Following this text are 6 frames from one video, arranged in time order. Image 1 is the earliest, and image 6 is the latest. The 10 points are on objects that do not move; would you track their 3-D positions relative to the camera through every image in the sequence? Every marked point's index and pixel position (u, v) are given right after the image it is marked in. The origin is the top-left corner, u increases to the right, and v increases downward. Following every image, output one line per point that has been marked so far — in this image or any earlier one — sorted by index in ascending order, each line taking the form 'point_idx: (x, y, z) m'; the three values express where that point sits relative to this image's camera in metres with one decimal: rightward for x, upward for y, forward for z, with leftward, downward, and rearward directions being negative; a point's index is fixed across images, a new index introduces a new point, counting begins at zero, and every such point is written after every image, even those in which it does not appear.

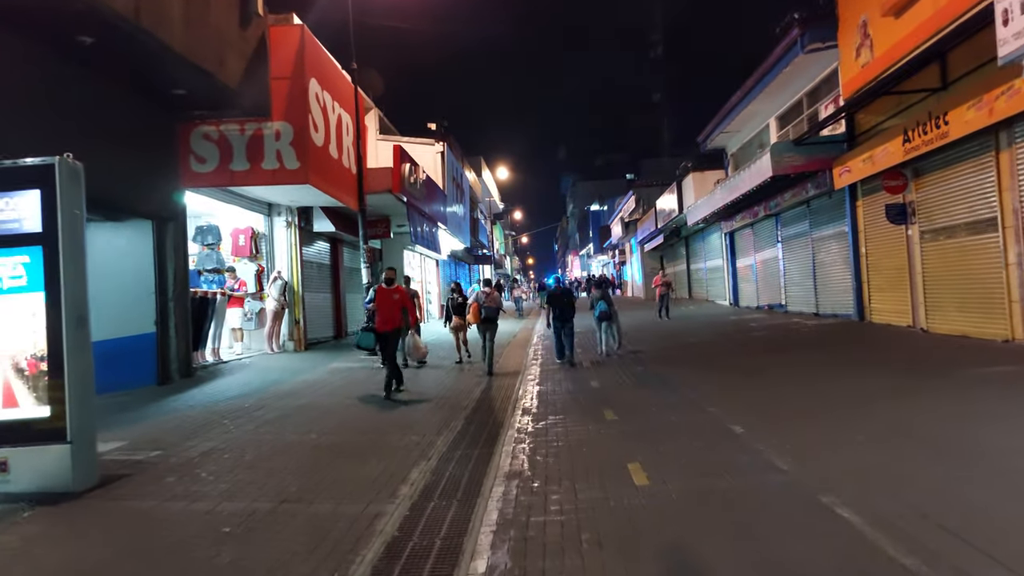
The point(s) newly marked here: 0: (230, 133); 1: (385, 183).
0: (-4.5, +2.5, +10.0) m
1: (-2.6, +2.2, +13.0) m
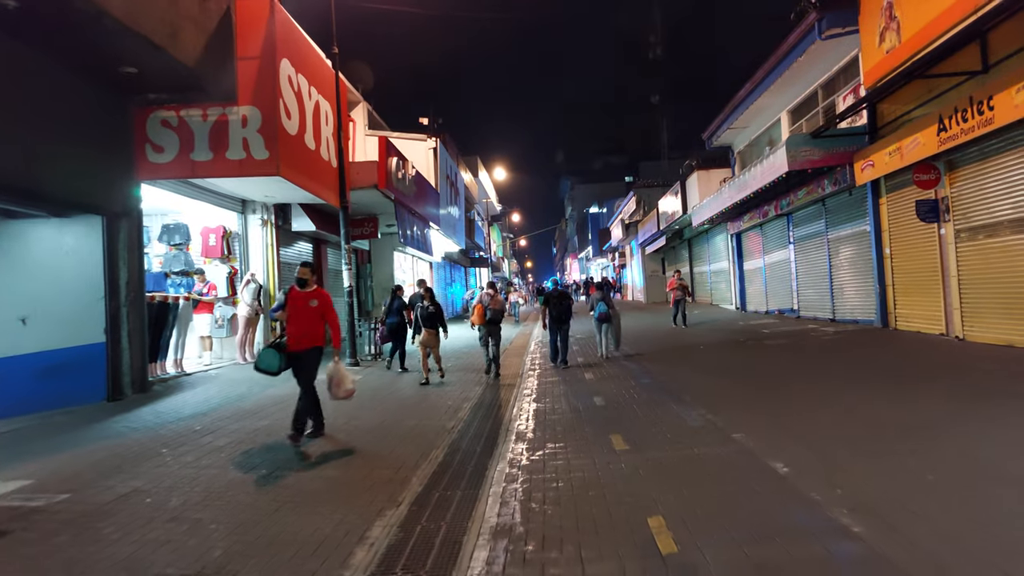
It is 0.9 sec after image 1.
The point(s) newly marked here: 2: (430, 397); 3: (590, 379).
0: (-4.6, +2.4, +9.0) m
1: (-2.7, +2.1, +12.0) m
2: (-1.2, -1.5, +8.8) m
3: (+1.3, -1.4, +10.3) m
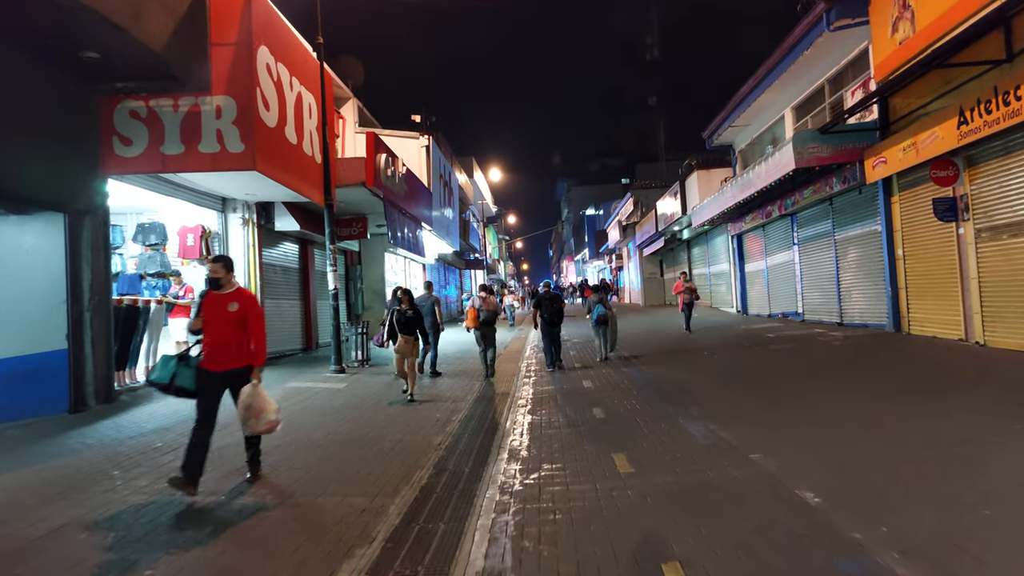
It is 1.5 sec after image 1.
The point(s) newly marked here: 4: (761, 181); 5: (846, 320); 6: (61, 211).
0: (-4.7, +2.4, +8.4) m
1: (-2.8, +2.1, +11.4) m
2: (-1.3, -1.5, +8.2) m
3: (+1.2, -1.5, +9.7) m
4: (+5.6, +2.4, +14.2) m
5: (+7.1, -0.7, +13.3) m
6: (-5.6, +1.0, +7.8) m
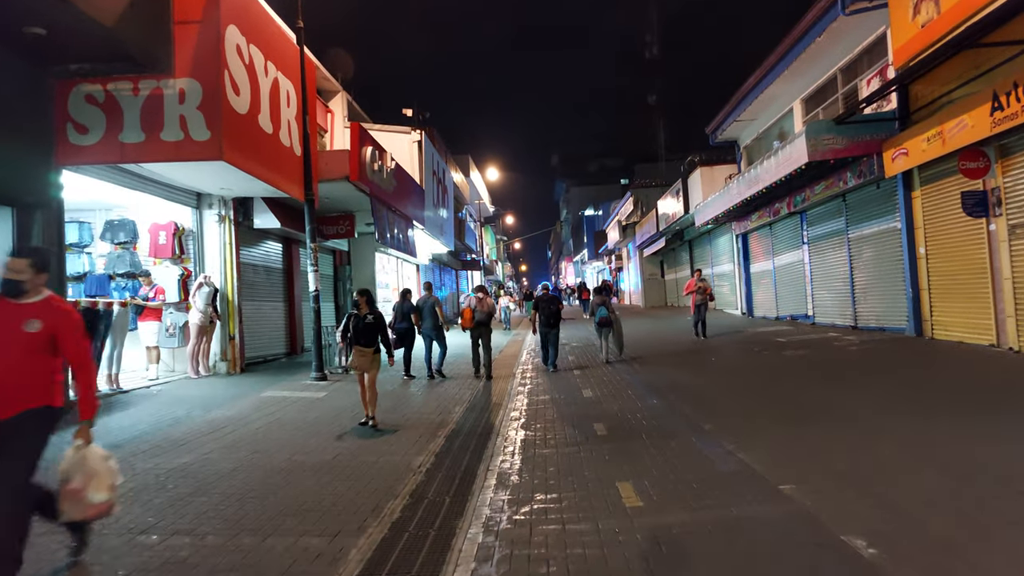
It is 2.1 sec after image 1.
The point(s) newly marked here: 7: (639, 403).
0: (-4.8, +2.4, +7.6) m
1: (-2.9, +2.0, +10.7) m
2: (-1.3, -1.6, +7.5) m
3: (+1.1, -1.5, +9.0) m
4: (+5.5, +2.4, +13.5) m
5: (+7.0, -0.7, +12.6) m
6: (-5.7, +0.9, +7.1) m
7: (+1.6, -1.5, +7.8) m
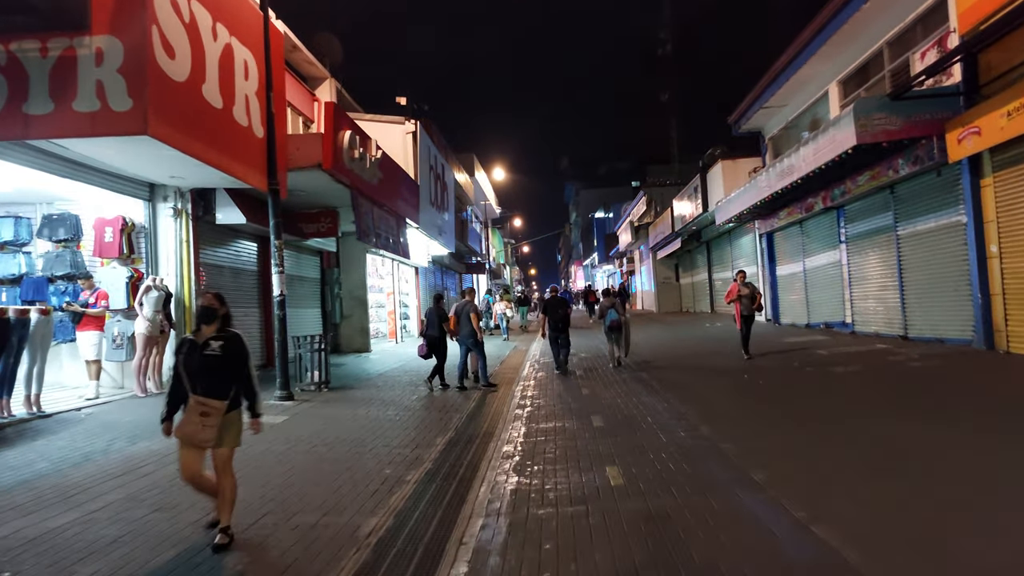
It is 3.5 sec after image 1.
0: (-4.8, +2.3, +6.3) m
1: (-3.0, +2.0, +9.3) m
2: (-1.4, -1.6, +6.0) m
3: (+1.1, -1.5, +7.5) m
4: (+5.5, +2.3, +12.0) m
5: (+7.0, -0.8, +11.0) m
6: (-5.8, +0.9, +5.7) m
7: (+1.5, -1.5, +6.3) m
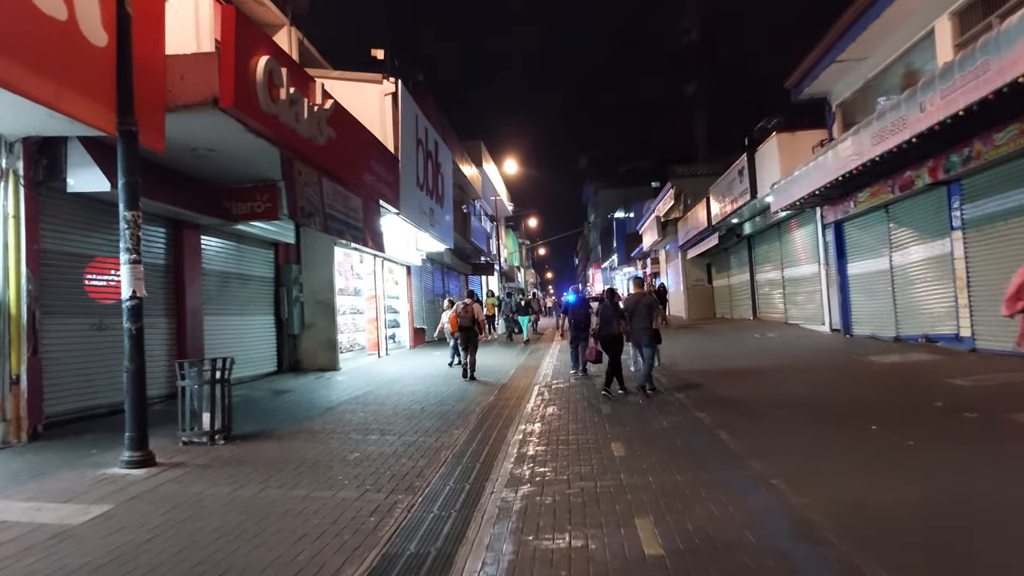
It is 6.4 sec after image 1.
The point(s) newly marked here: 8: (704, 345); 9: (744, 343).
0: (-5.0, +2.4, +3.2) m
1: (-3.0, +2.0, +6.2) m
2: (-1.6, -1.6, +2.8) m
3: (+0.9, -1.5, +4.2) m
4: (+5.5, +2.3, +8.6) m
5: (+7.0, -0.8, +7.6) m
6: (-6.0, +0.9, +2.6) m
7: (+1.4, -1.5, +3.1) m
8: (+4.9, -1.5, +16.0) m
9: (+5.7, -1.4, +15.4) m
